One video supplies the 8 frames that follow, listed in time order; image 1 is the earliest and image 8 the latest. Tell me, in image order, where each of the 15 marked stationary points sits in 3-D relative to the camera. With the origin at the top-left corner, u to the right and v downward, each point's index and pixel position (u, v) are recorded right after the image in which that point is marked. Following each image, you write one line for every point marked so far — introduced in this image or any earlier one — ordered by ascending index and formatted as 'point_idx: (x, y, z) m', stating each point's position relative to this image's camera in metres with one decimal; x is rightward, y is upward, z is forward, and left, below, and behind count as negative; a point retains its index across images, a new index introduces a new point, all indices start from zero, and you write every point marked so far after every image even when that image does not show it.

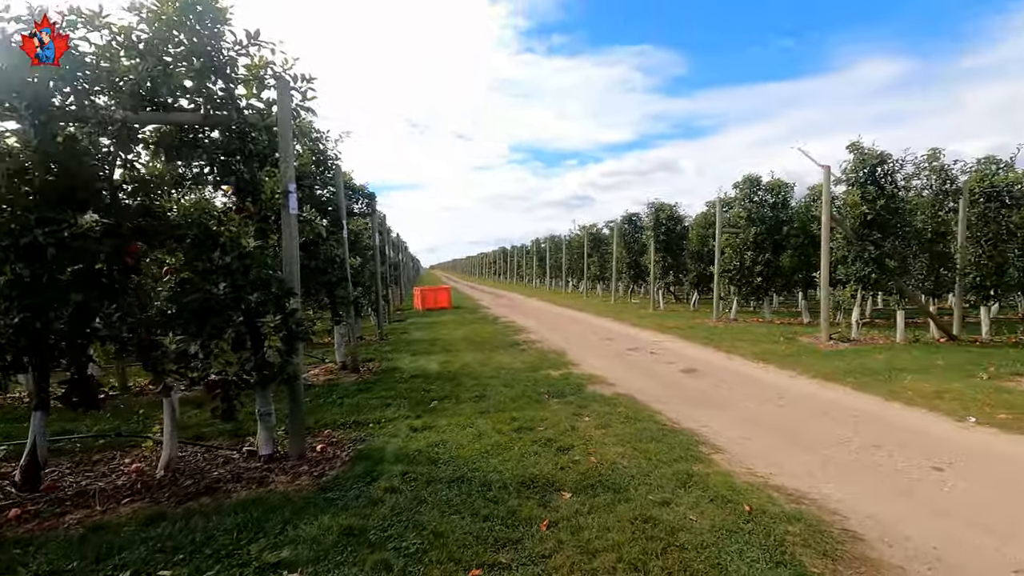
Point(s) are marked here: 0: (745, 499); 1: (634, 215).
0: (+1.4, -1.3, +3.3) m
1: (+4.4, +2.7, +19.5) m
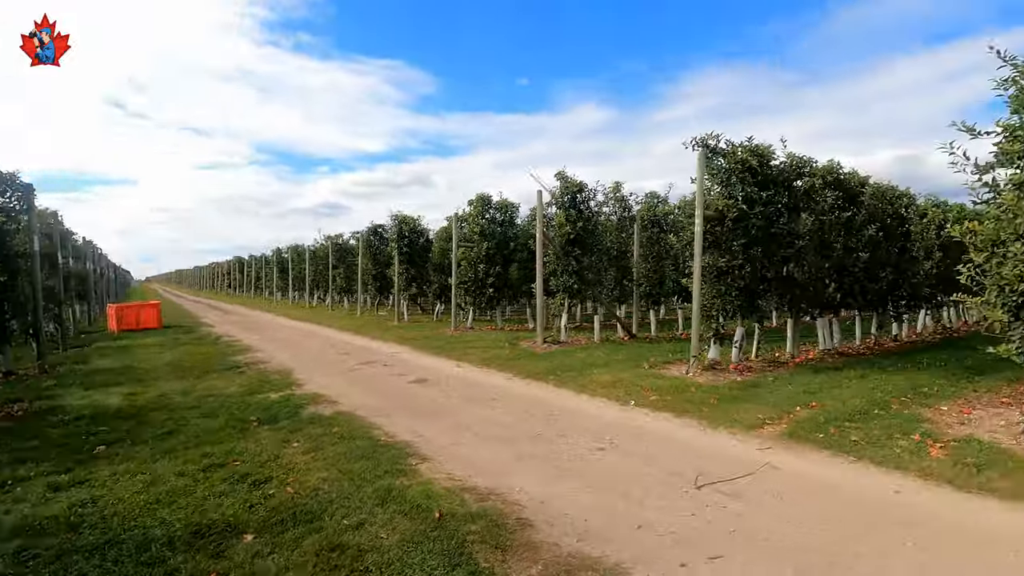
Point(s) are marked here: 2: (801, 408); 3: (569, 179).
0: (-0.5, -1.4, +3.4) m
1: (-4.8, +2.2, +19.3) m
2: (+3.3, -1.4, +6.0) m
3: (+1.2, +2.3, +11.5) m
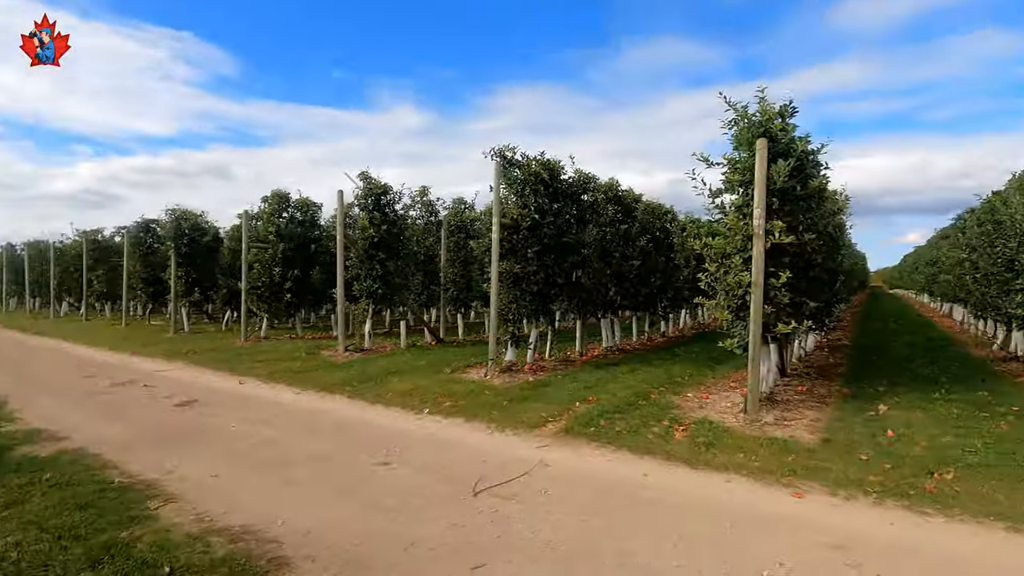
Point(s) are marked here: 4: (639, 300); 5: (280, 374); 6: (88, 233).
0: (-1.8, -1.4, +2.9) m
1: (-11.1, +2.1, +16.5) m
2: (+0.8, -1.4, +6.6) m
3: (-2.9, +2.2, +11.1) m
4: (+2.9, -0.3, +12.4) m
5: (-3.7, -1.4, +8.4) m
6: (-15.4, +2.0, +19.5) m
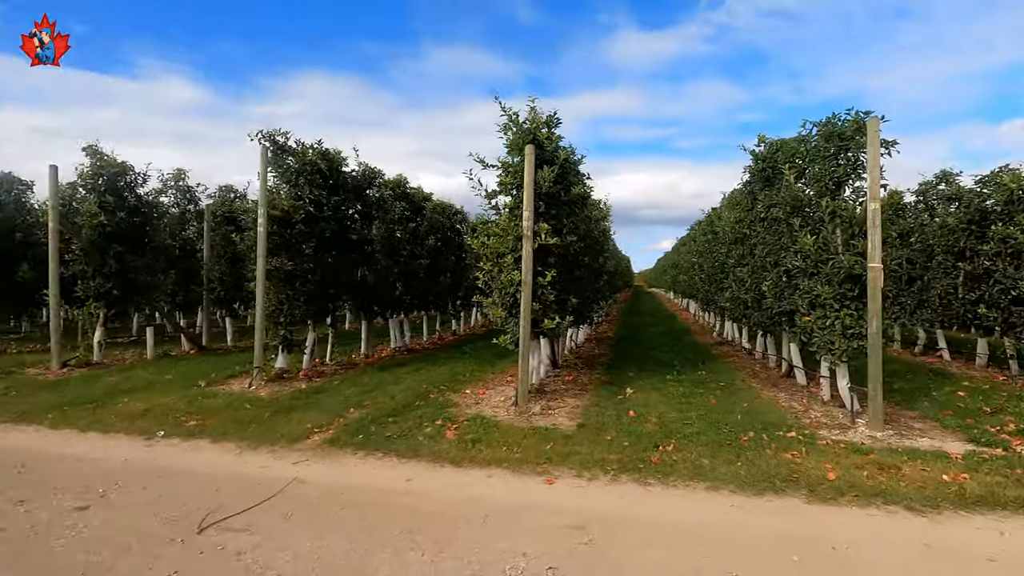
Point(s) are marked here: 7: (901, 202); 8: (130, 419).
0: (-3.0, -1.4, +1.8) m
1: (-16.5, +2.0, +11.2) m
2: (-1.8, -1.4, +6.2) m
3: (-6.9, +2.2, +9.1) m
4: (-1.9, -0.3, +12.4) m
5: (-6.7, -1.4, +6.3) m
6: (-21.6, +2.0, +12.5) m
7: (+8.6, +1.9, +11.9) m
8: (-4.0, -1.4, +5.6) m
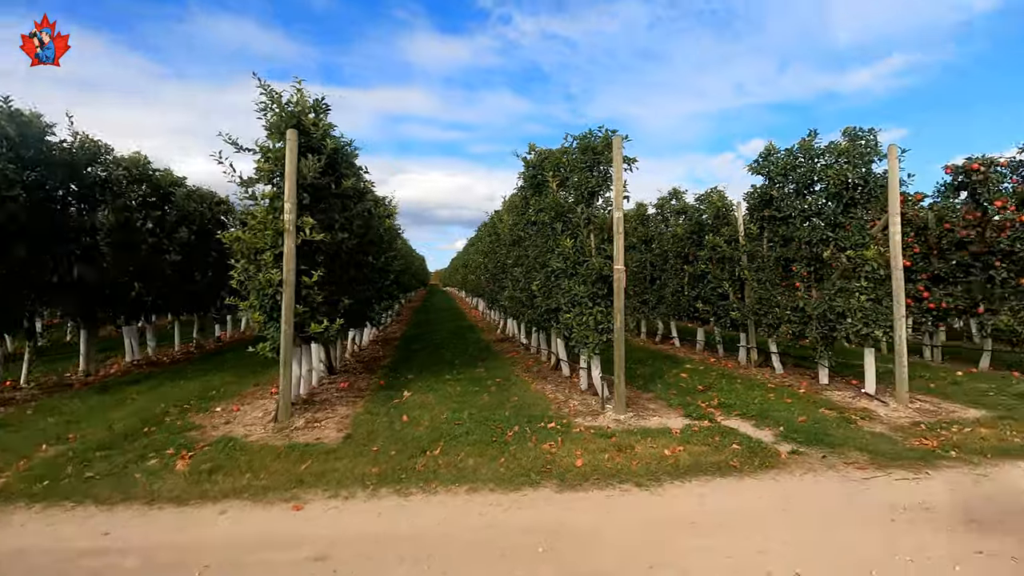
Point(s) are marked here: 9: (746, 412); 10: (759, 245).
0: (-3.6, -1.5, +0.3) m
1: (-19.7, +1.9, +4.2) m
2: (-4.2, -1.4, +4.8) m
3: (-10.0, +2.2, +5.7) m
4: (-6.5, -0.3, +10.5) m
5: (-8.7, -1.4, +3.2) m
6: (-24.9, +1.9, +3.5) m
7: (+3.5, +2.0, +13.9) m
8: (-6.0, -1.4, +3.5) m
9: (+2.7, -1.5, +6.3) m
10: (+4.3, +0.7, +9.3) m
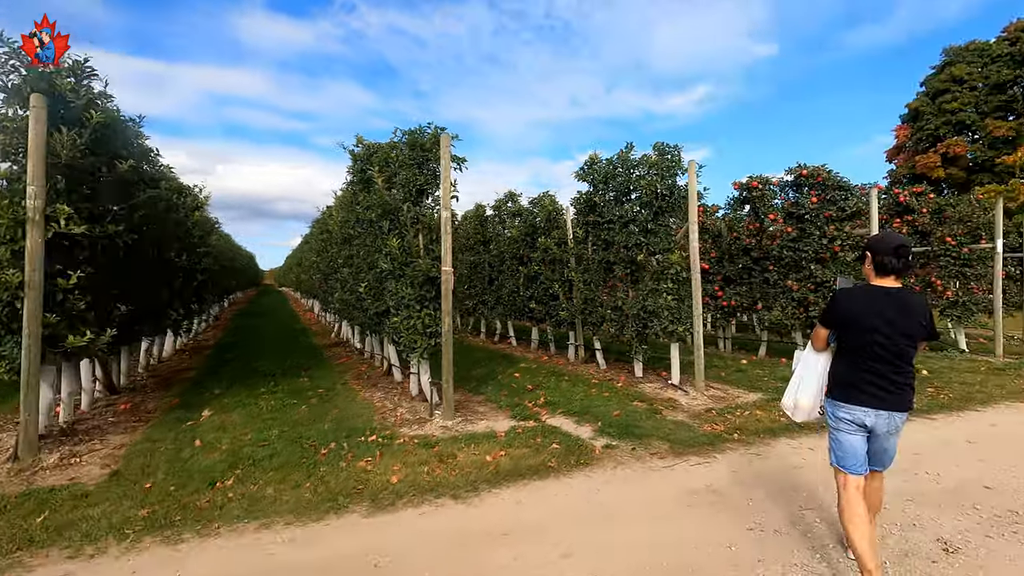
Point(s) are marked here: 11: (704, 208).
0: (-3.8, -1.5, -1.0) m
1: (-20.3, +1.8, -1.7) m
2: (-5.6, -1.5, +3.2) m
3: (-11.4, +2.1, +2.4) m
4: (-9.4, -0.3, +8.0) m
5: (-9.5, -1.5, +0.4) m
6: (-25.2, +1.7, -3.8) m
7: (-0.7, +1.9, +14.0) m
8: (-6.9, -1.5, +1.4) m
9: (+0.7, -1.5, +6.5) m
10: (+1.3, +0.7, +9.9) m
11: (+4.4, +1.8, +12.2) m
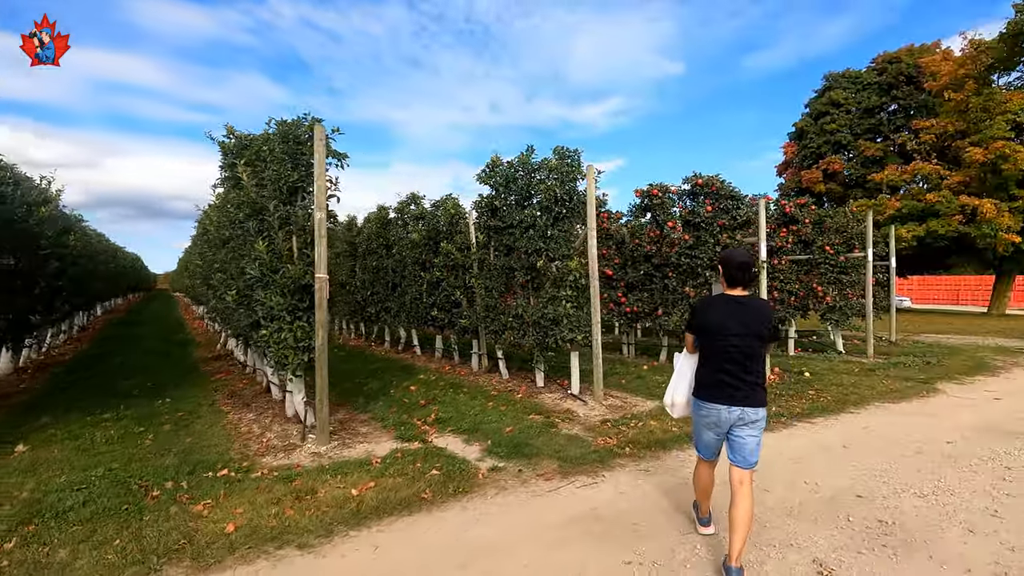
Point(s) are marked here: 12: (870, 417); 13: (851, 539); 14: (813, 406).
0: (-3.9, -1.5, -2.0) m
1: (-20.2, +1.8, -5.1) m
2: (-6.3, -1.5, +1.9) m
3: (-11.9, +2.0, +0.3) m
4: (-10.8, -0.4, +6.1) m
5: (-9.8, -1.5, -1.5) m
6: (-24.6, +1.7, -7.9) m
7: (-3.1, +1.8, +13.3) m
8: (-7.4, -1.5, -0.1) m
9: (-0.6, -1.6, +6.1) m
10: (-0.5, +0.6, +9.5) m
11: (+2.2, +1.7, +12.3) m
12: (+4.4, -1.6, +6.6) m
13: (+2.2, -1.6, +3.5) m
14: (+4.0, -1.6, +7.1) m
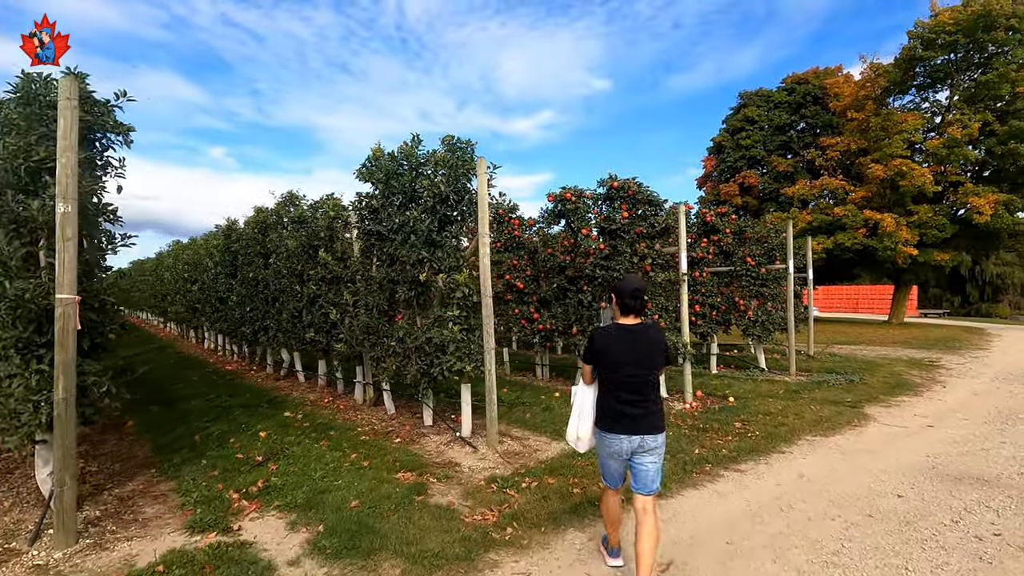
0: (-4.1, -1.6, -4.0) m
1: (-19.9, +1.8, -9.1) m
2: (-7.0, -1.7, -0.4) m
3: (-12.4, +1.9, -2.7) m
4: (-12.0, -0.7, +3.2) m
5: (-10.0, -1.6, -4.2) m
6: (-24.0, +1.7, -12.3) m
7: (-5.3, +1.4, +11.4) m
8: (-7.8, -1.6, -2.5) m
9: (-1.9, -1.8, +4.5) m
10: (-2.1, +0.3, +7.9) m
11: (+0.1, +1.4, +11.0) m
12: (+3.1, -1.8, +5.6) m
13: (+1.3, -1.8, +2.3) m
14: (+2.6, -1.8, +6.0) m
